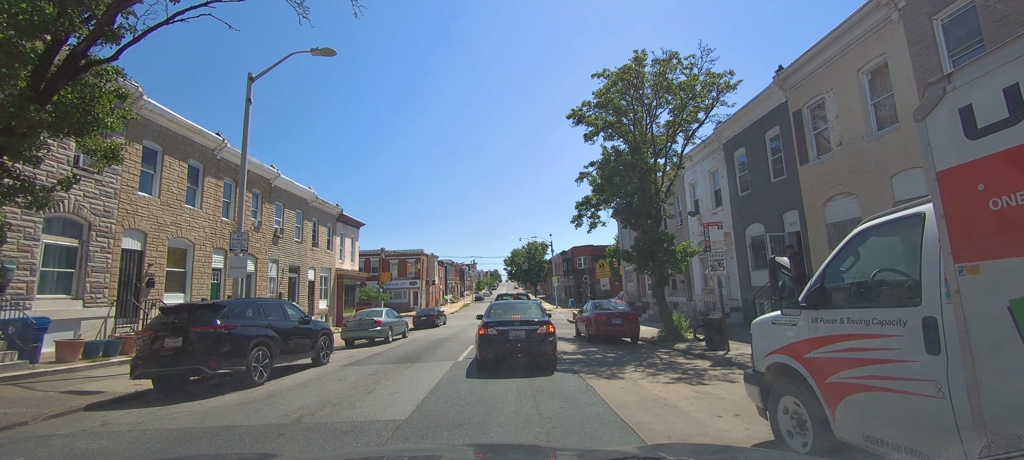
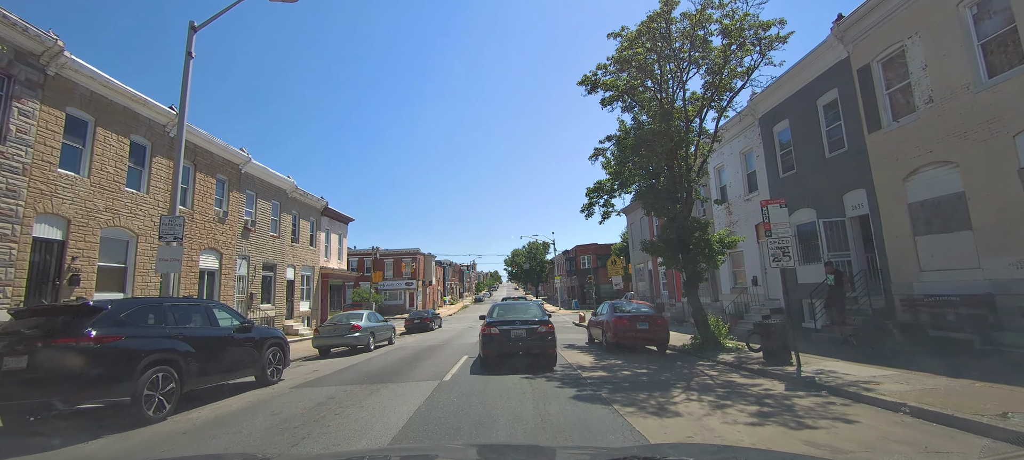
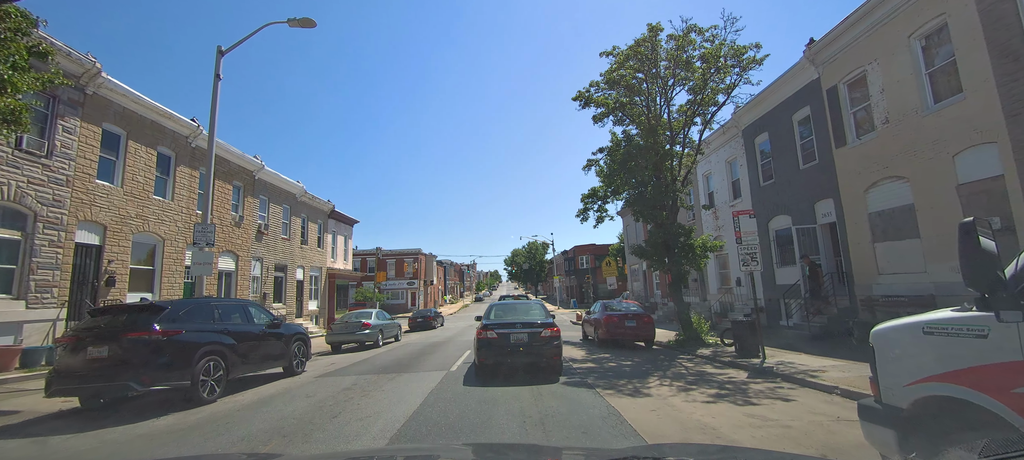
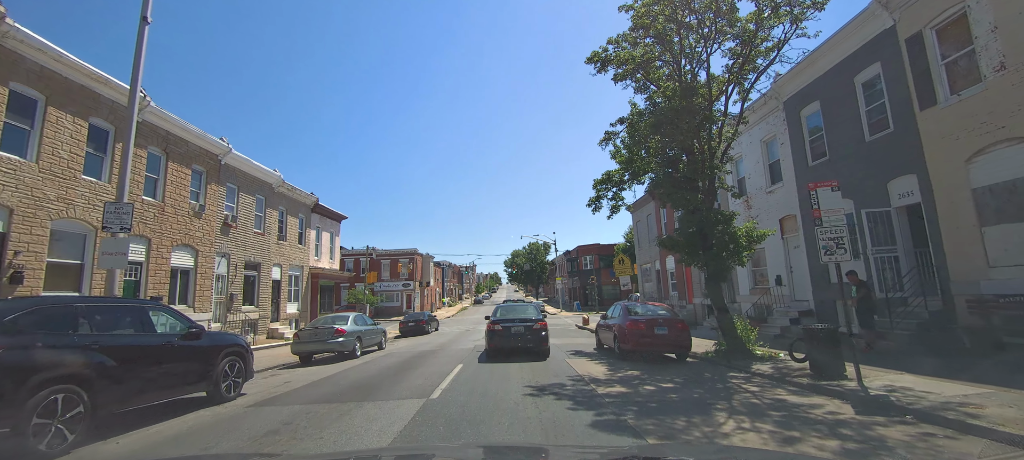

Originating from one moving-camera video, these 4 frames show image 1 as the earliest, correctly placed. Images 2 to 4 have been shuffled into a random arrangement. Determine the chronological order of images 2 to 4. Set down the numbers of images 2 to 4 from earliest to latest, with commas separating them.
3, 2, 4
